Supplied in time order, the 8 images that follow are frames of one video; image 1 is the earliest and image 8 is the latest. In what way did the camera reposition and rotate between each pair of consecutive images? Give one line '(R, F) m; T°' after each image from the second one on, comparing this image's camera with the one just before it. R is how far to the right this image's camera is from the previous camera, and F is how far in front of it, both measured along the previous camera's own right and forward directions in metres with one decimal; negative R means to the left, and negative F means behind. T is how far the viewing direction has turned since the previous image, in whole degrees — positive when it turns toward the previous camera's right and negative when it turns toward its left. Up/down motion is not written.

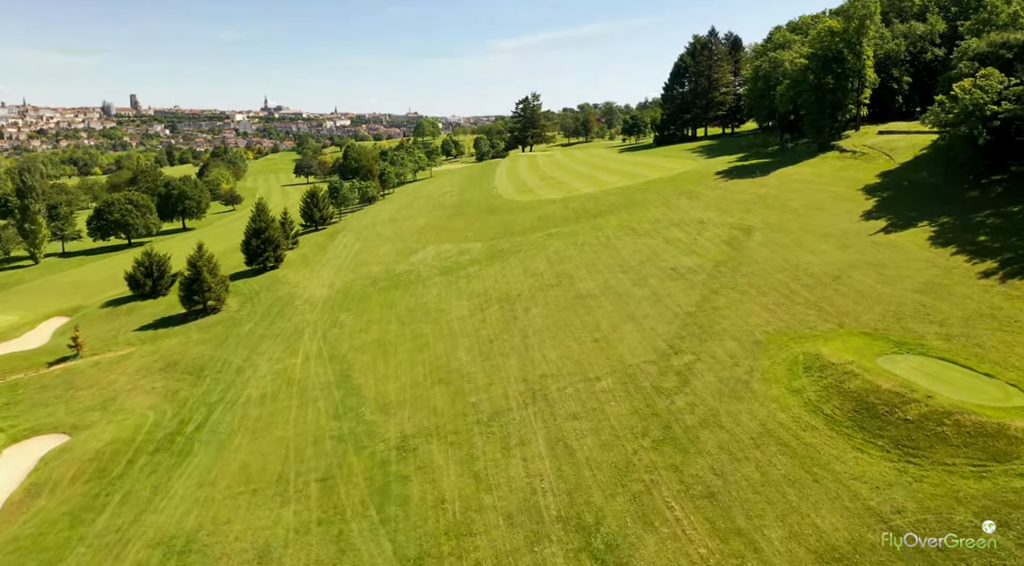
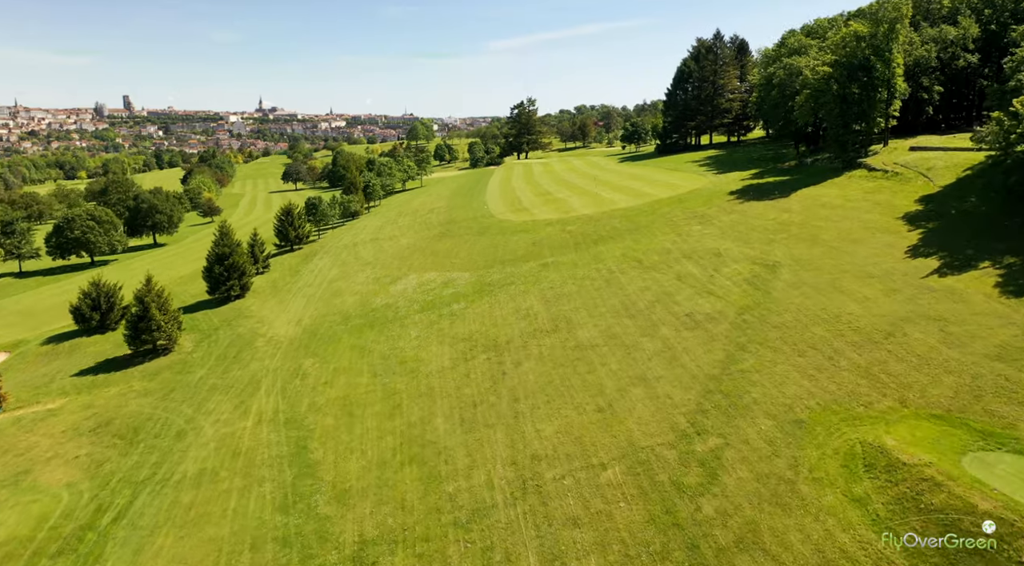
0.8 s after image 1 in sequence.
(+0.4, +4.9) m; 0°
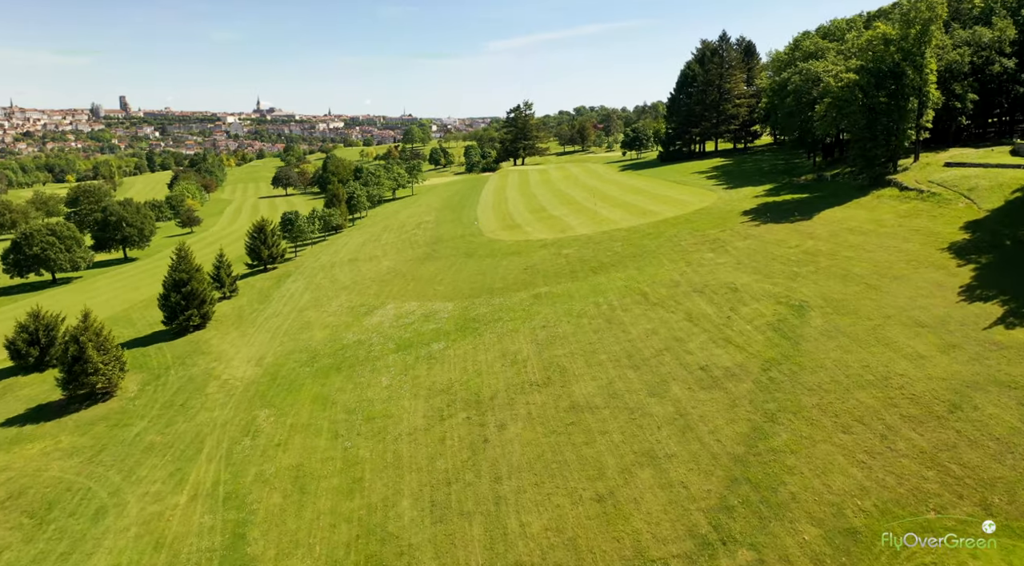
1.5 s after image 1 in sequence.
(+0.6, +4.4) m; 0°
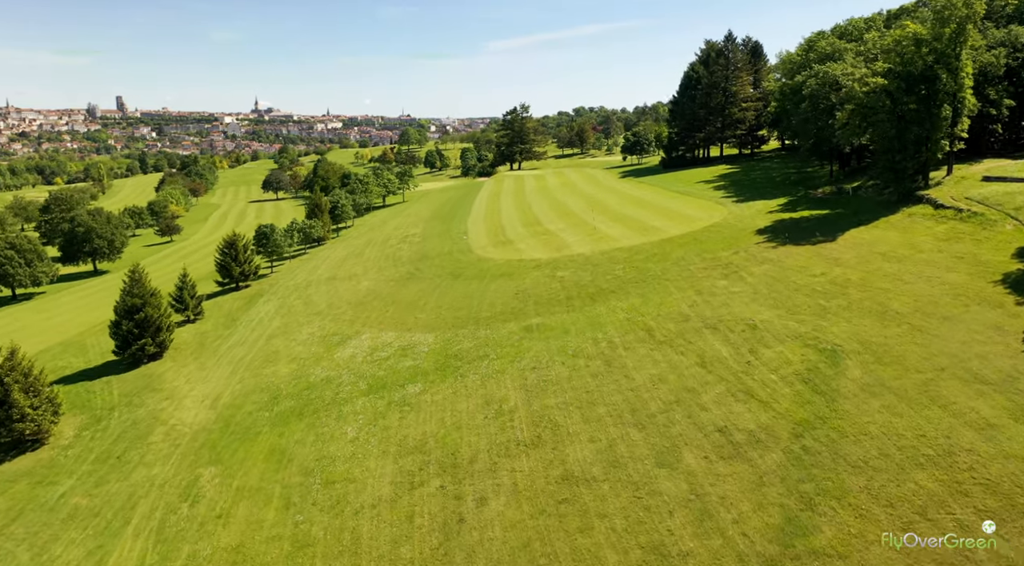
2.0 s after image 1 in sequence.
(+0.6, +4.0) m; 0°
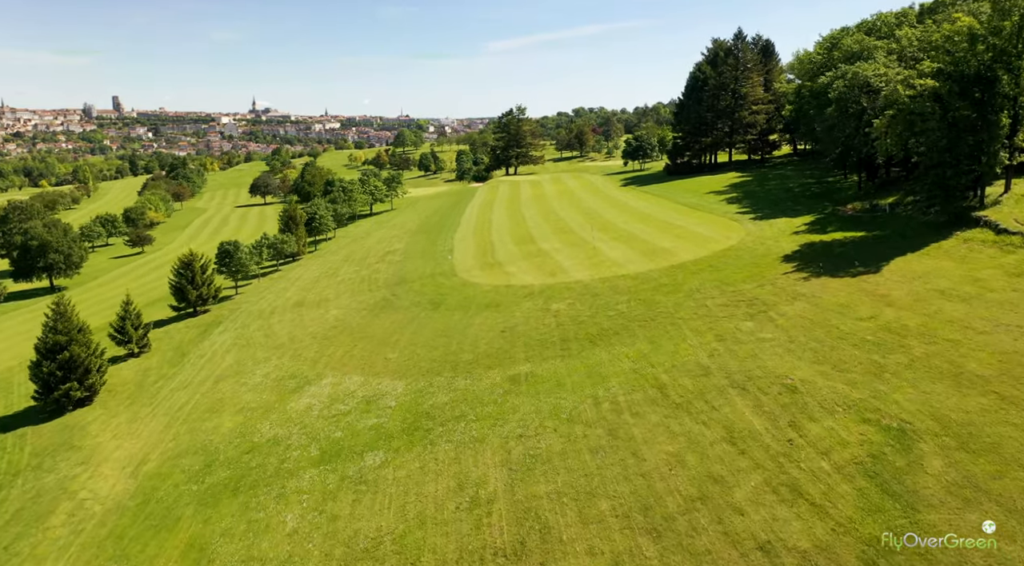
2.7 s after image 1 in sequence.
(+0.6, +5.1) m; 0°
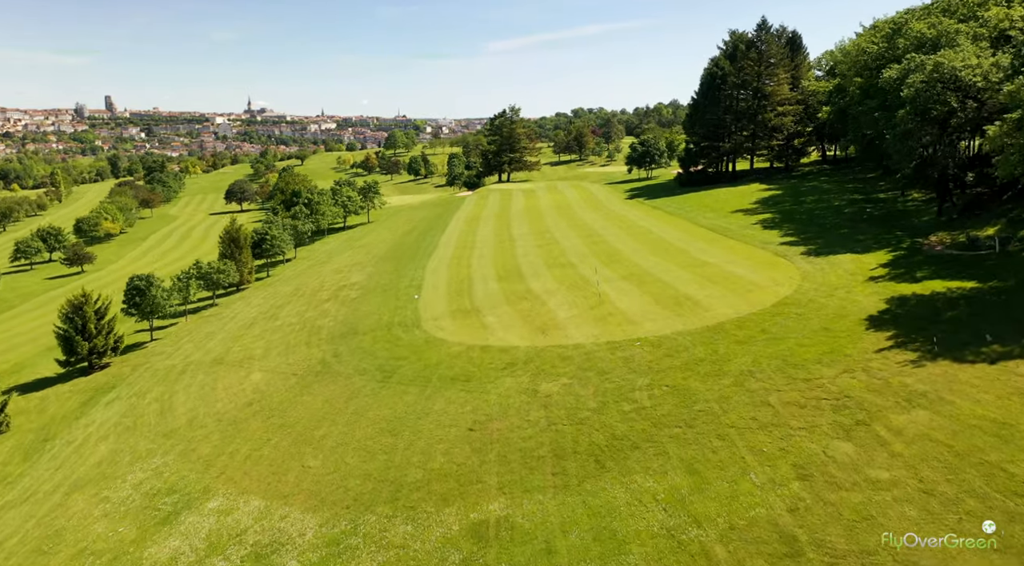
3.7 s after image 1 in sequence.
(+0.9, +9.3) m; 0°
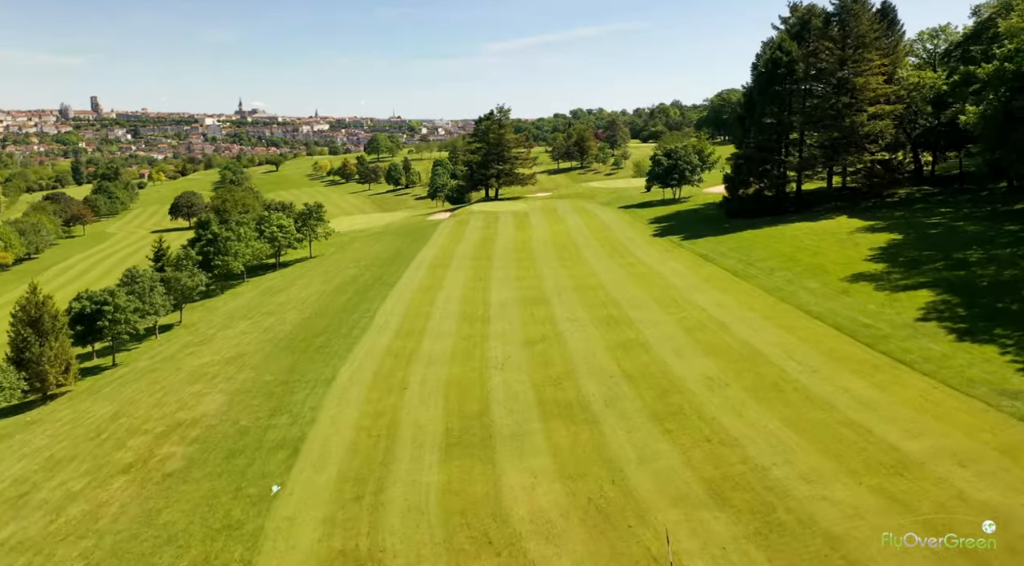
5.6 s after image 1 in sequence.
(+1.1, +18.2) m; 0°
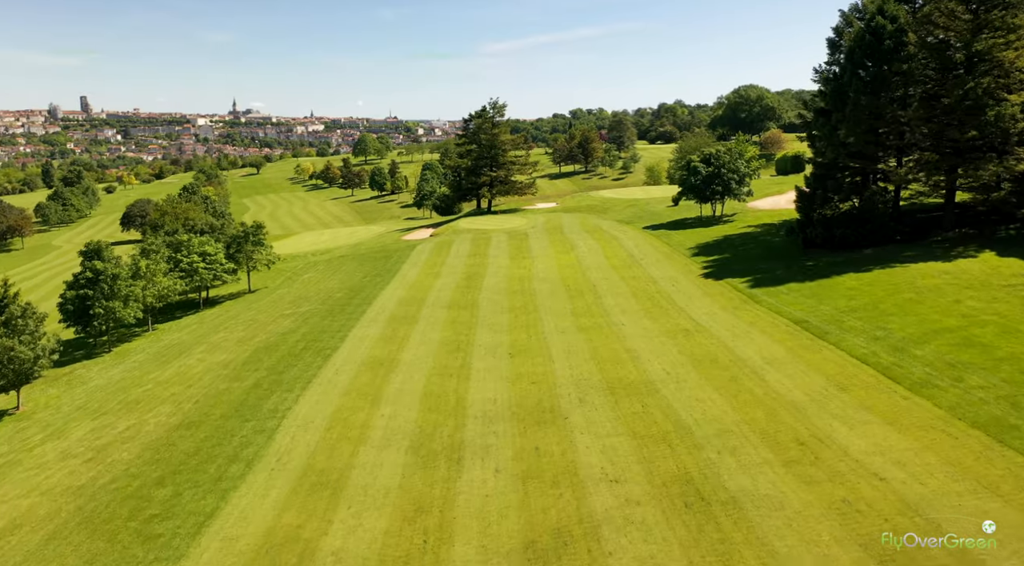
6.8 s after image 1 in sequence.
(+0.3, +13.3) m; 0°
